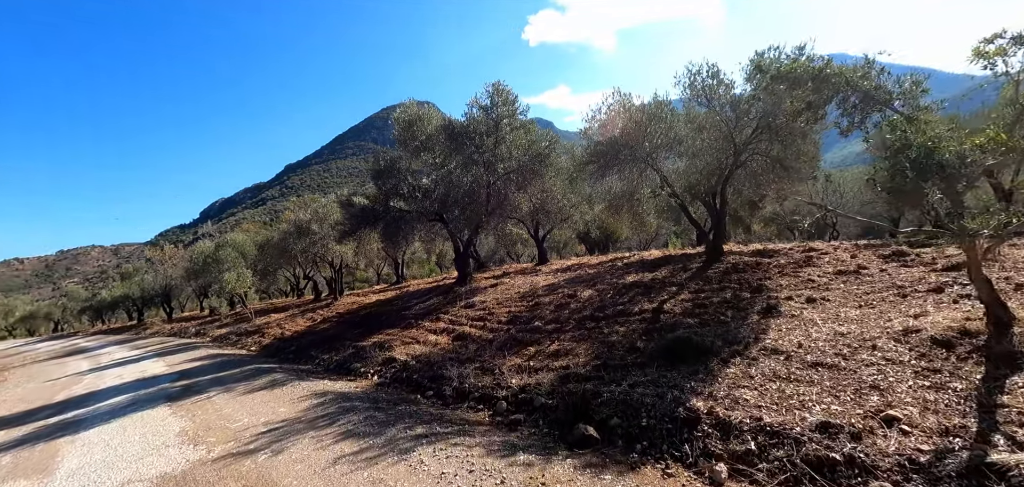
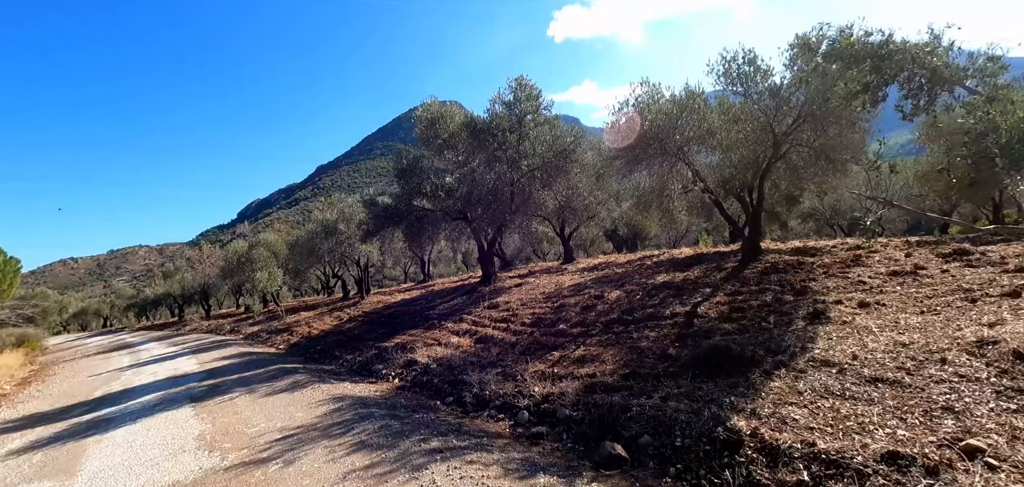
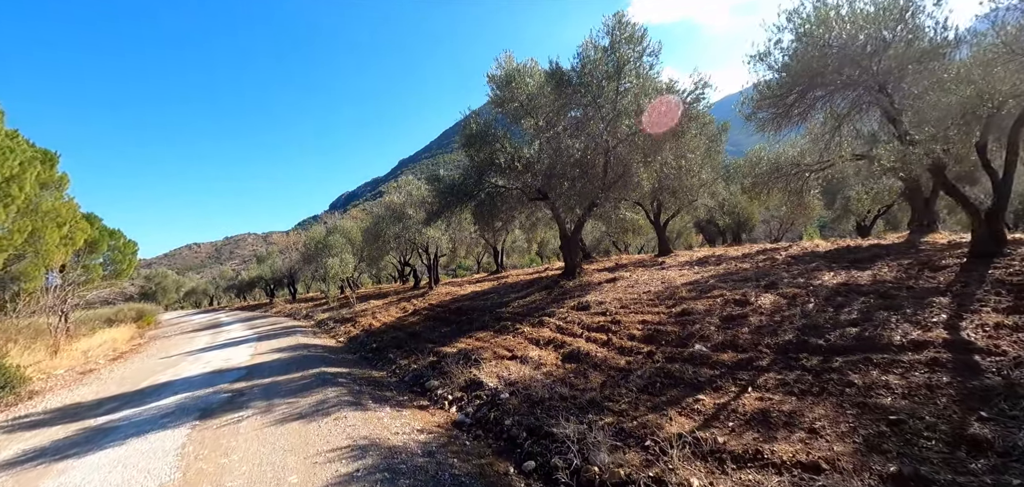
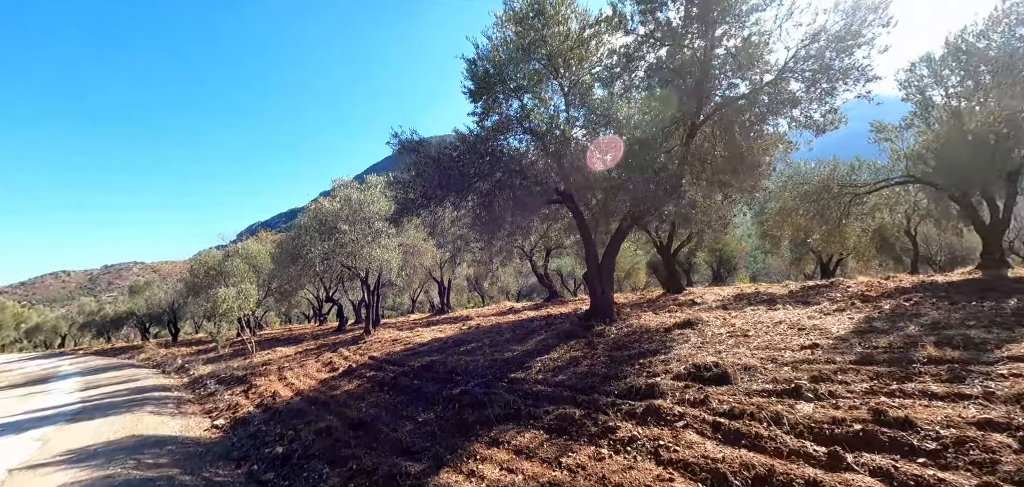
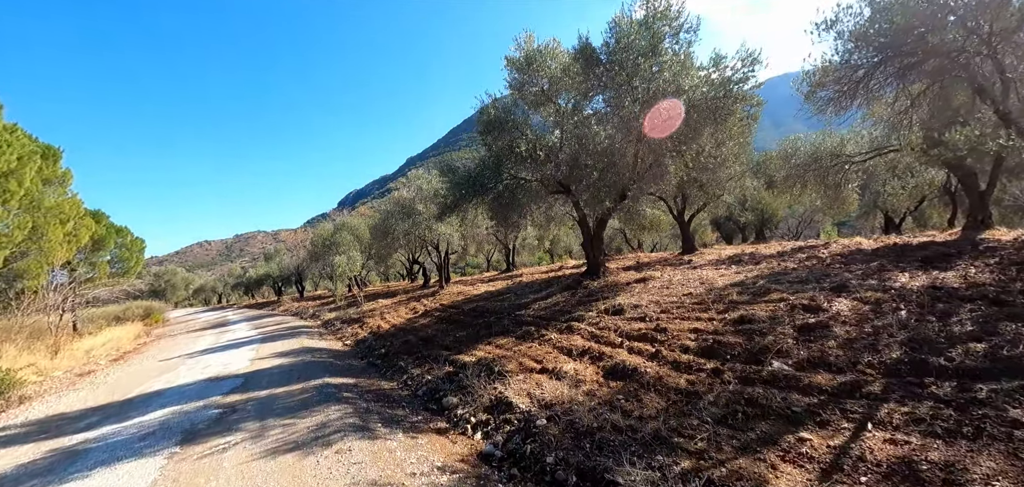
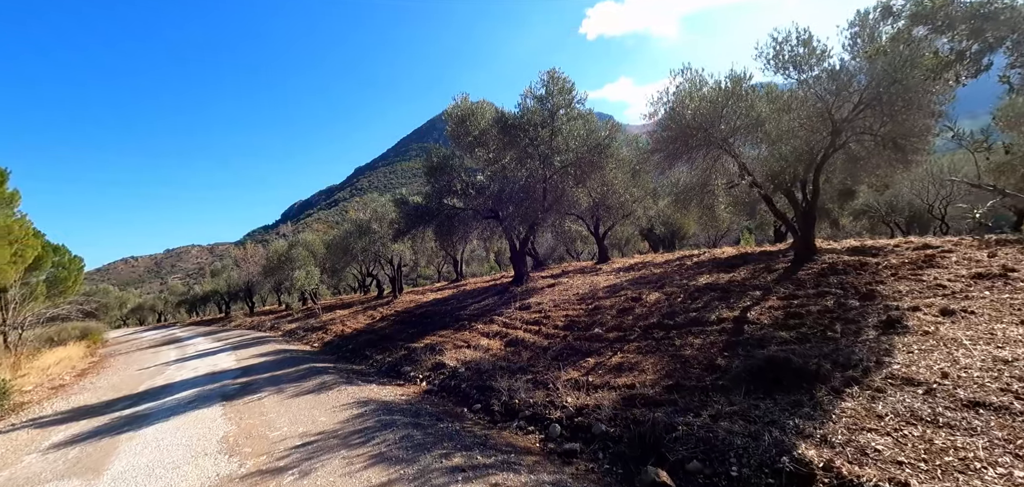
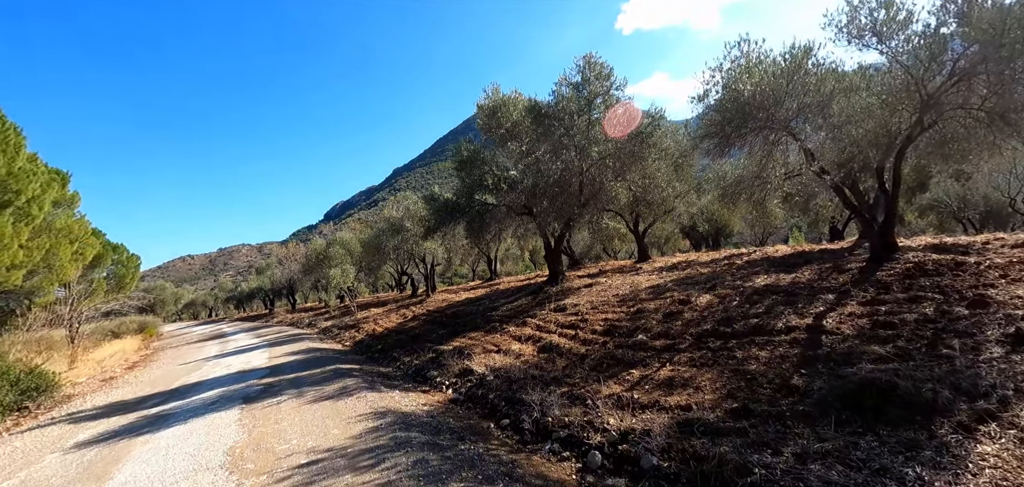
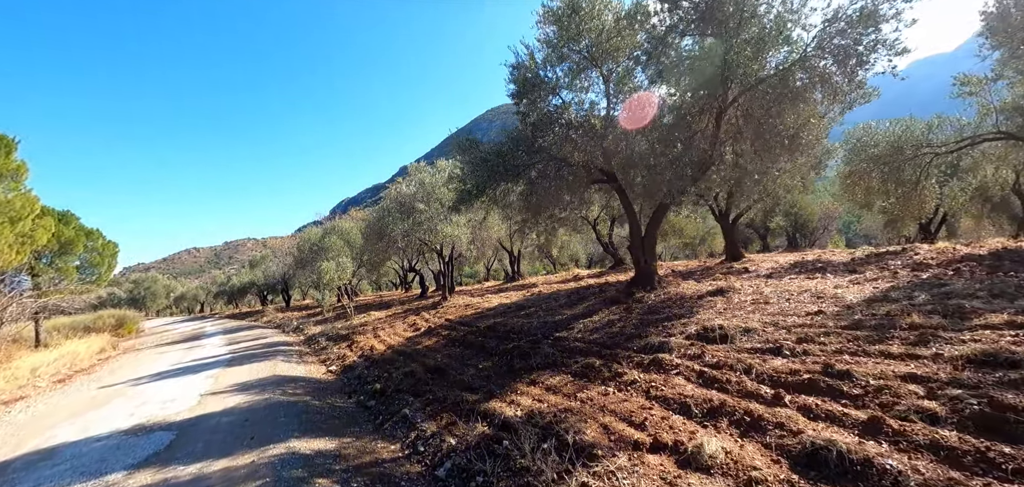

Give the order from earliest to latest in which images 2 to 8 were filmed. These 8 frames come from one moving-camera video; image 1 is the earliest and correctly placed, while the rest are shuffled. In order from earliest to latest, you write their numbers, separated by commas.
2, 6, 7, 3, 5, 8, 4
